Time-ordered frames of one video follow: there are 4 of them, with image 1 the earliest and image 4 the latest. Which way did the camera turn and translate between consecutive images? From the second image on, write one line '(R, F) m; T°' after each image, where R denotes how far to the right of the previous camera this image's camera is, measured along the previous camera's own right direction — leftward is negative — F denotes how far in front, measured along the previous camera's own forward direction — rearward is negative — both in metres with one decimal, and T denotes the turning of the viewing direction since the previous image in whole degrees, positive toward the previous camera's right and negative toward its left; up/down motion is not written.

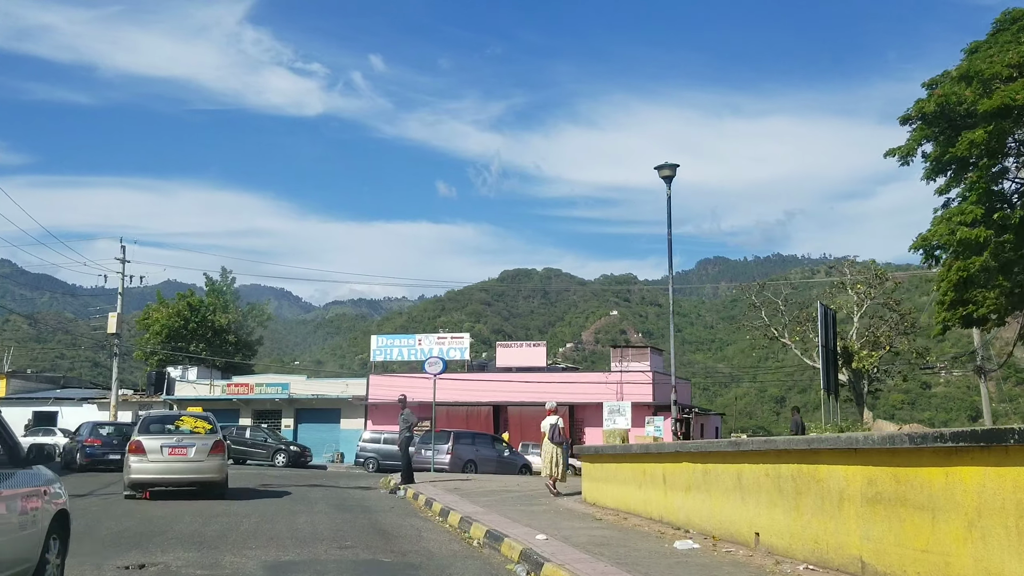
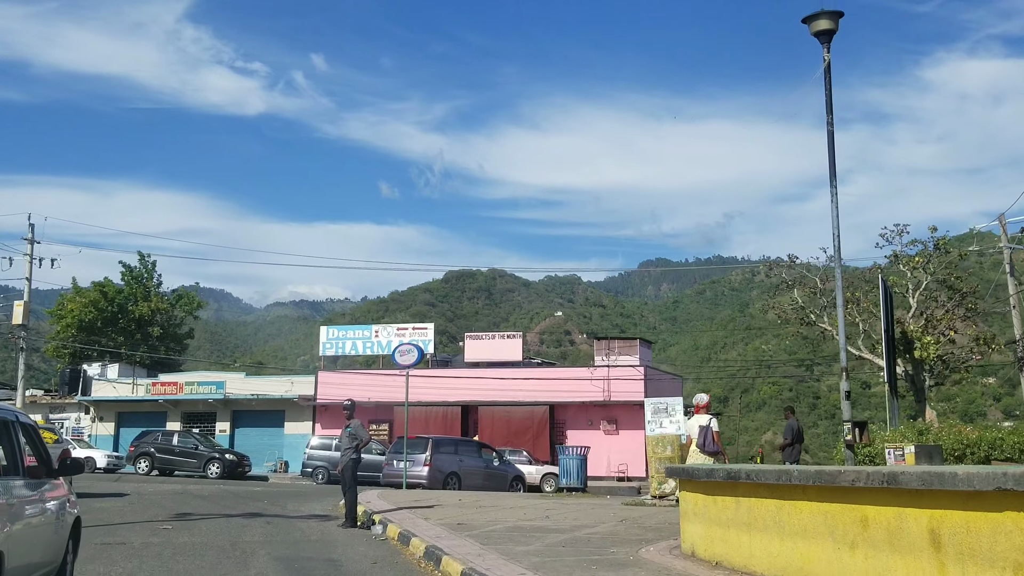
(-0.9, +5.2) m; +3°
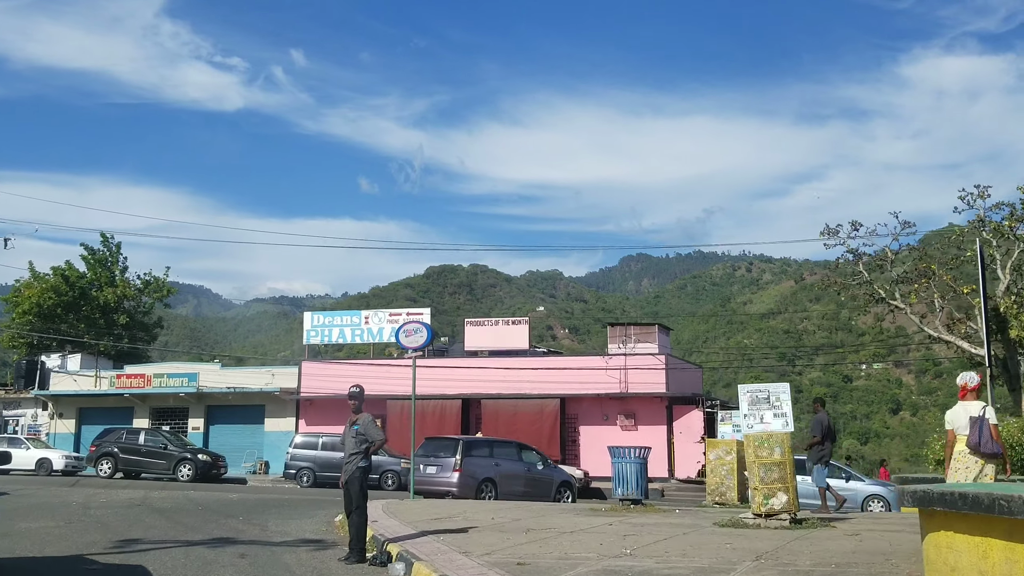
(-0.8, +3.5) m; +1°
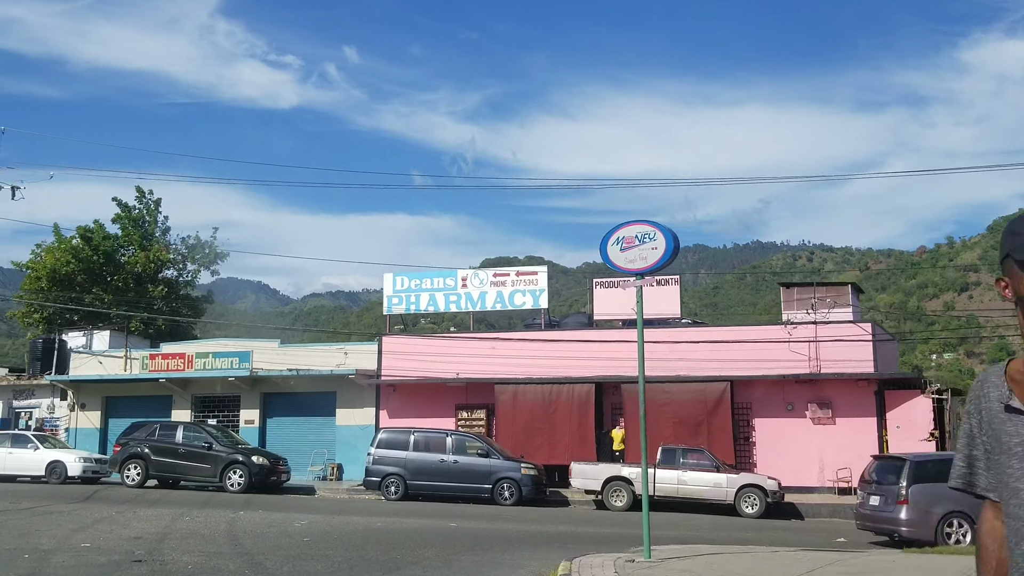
(-2.1, +7.6) m; -3°
